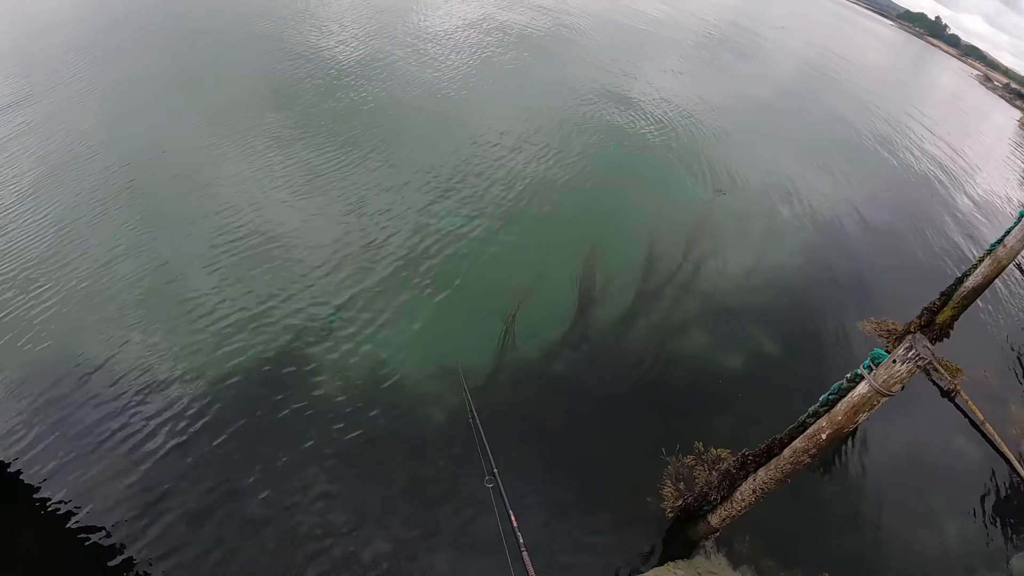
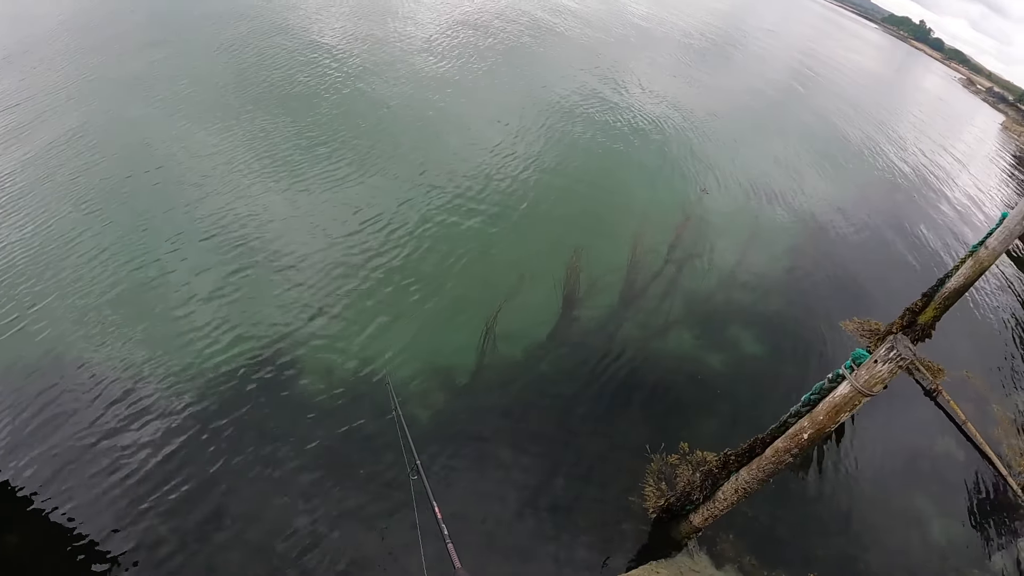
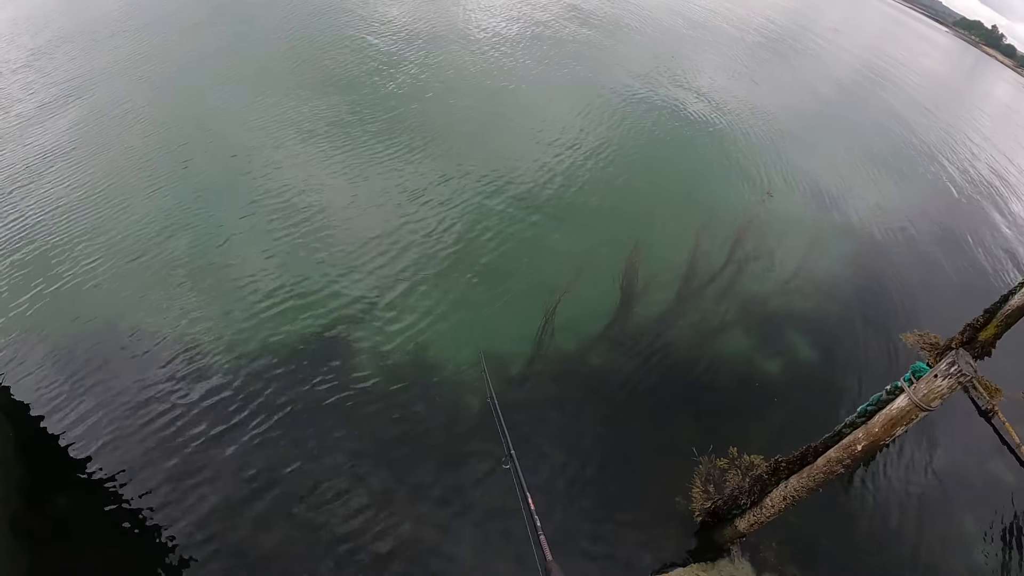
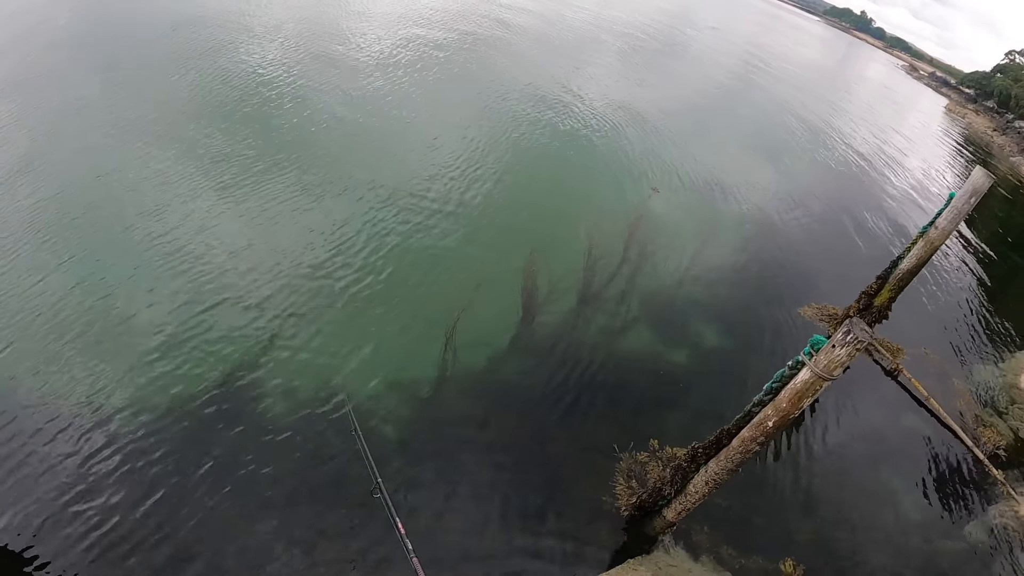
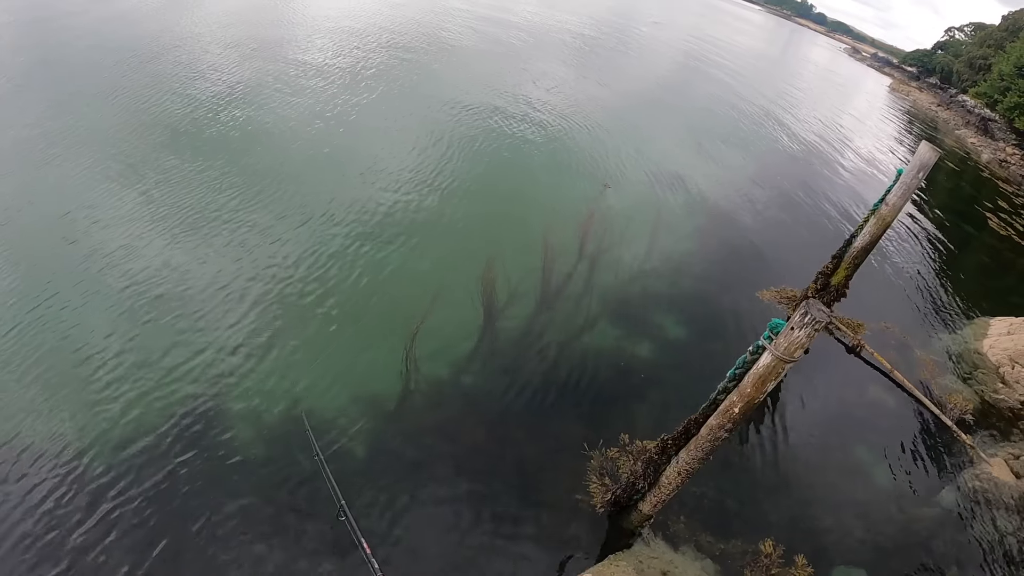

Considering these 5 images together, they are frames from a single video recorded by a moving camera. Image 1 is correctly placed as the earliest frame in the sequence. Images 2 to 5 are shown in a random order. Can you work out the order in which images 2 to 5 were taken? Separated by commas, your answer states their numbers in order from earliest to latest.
3, 2, 4, 5
